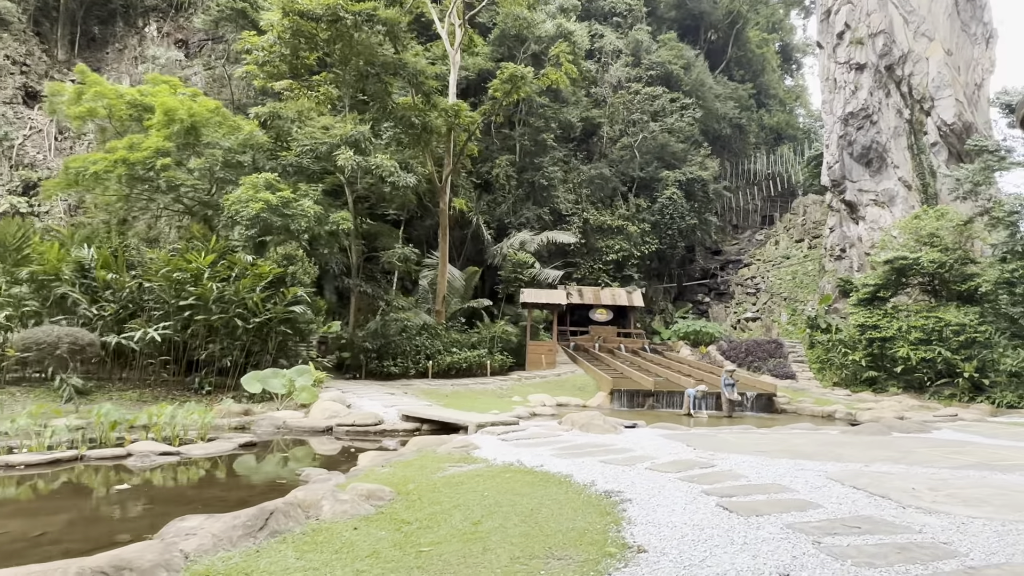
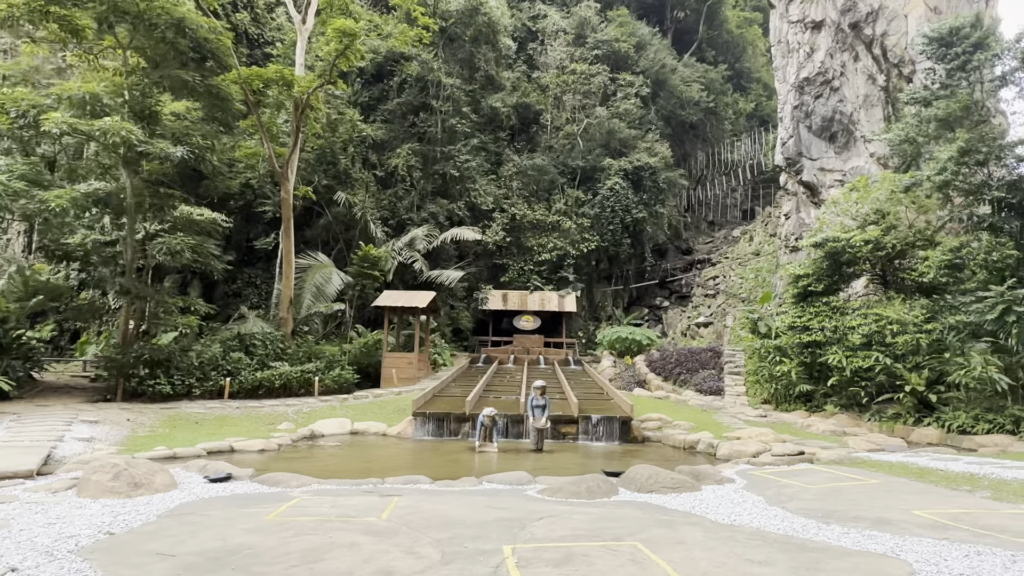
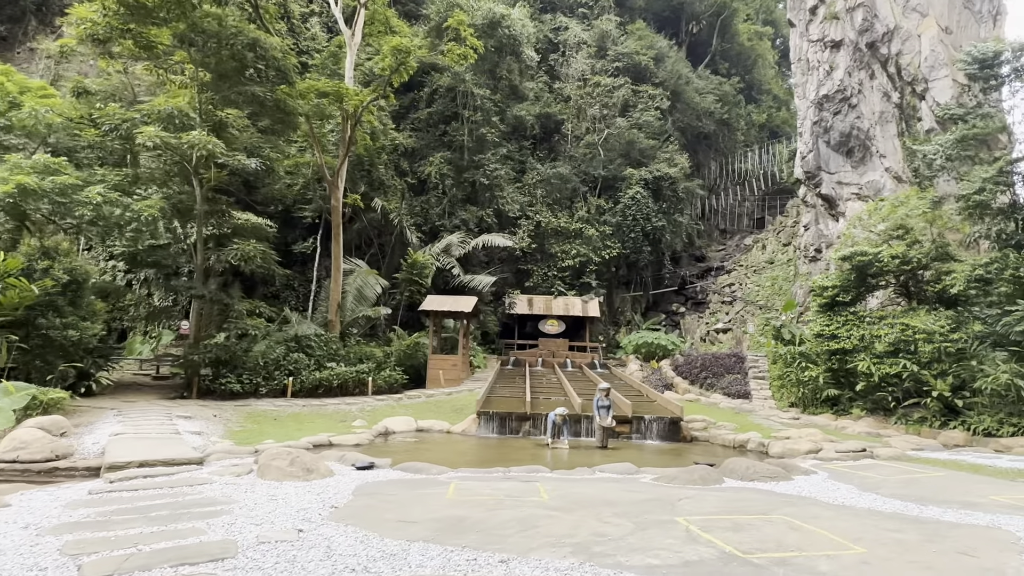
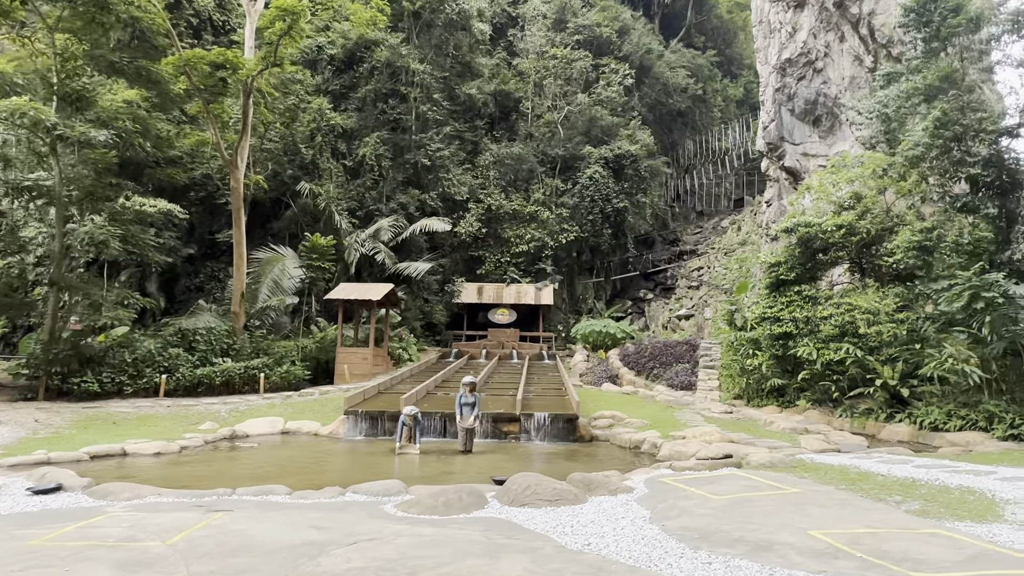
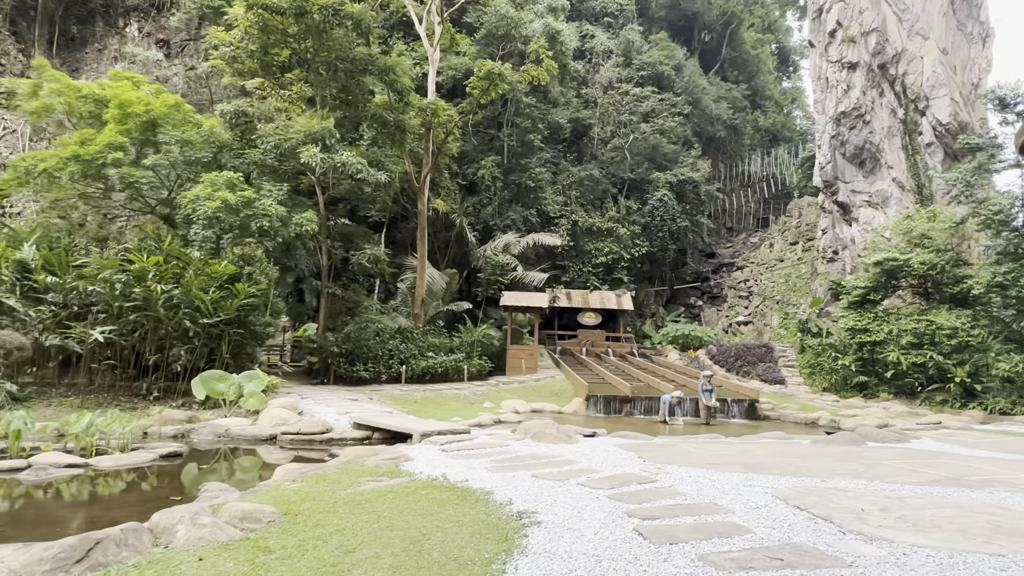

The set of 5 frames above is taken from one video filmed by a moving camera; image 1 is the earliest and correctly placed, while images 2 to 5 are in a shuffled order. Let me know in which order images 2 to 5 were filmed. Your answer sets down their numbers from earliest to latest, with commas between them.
5, 3, 2, 4
